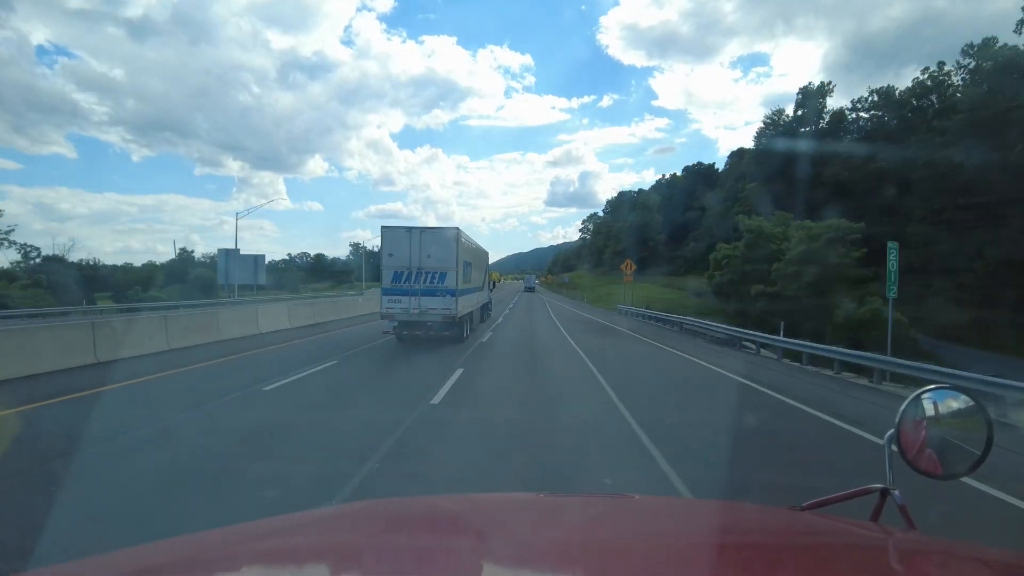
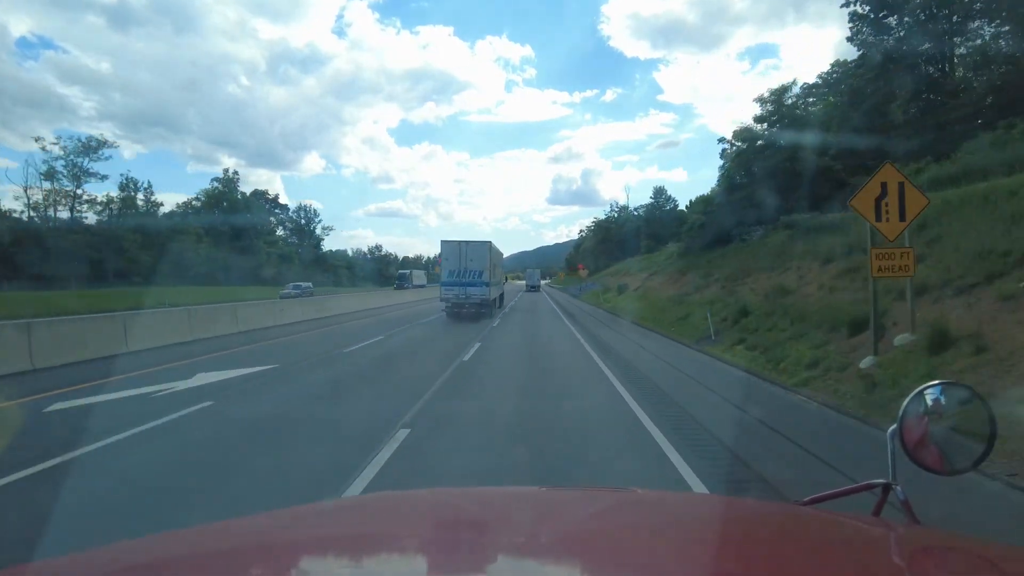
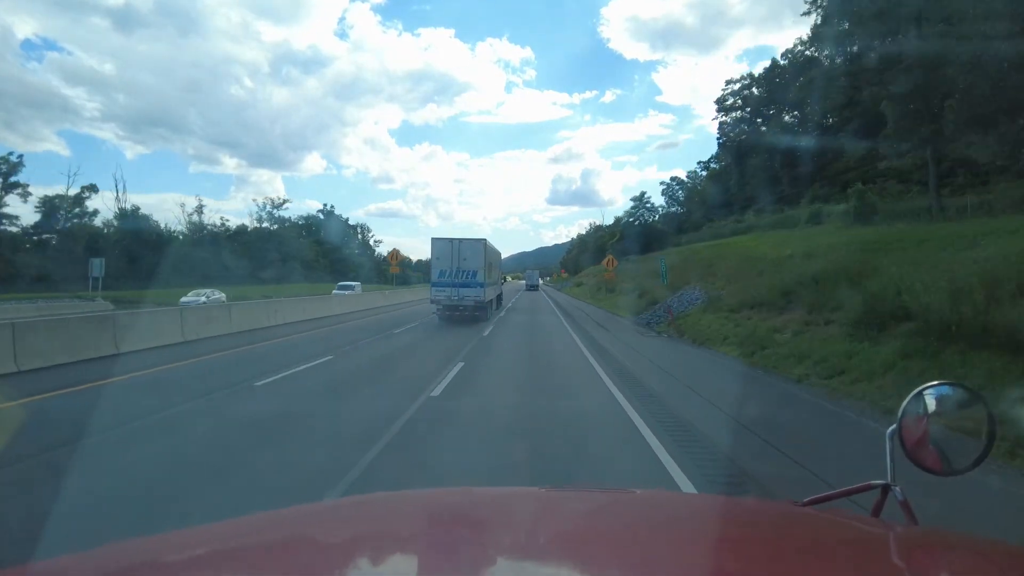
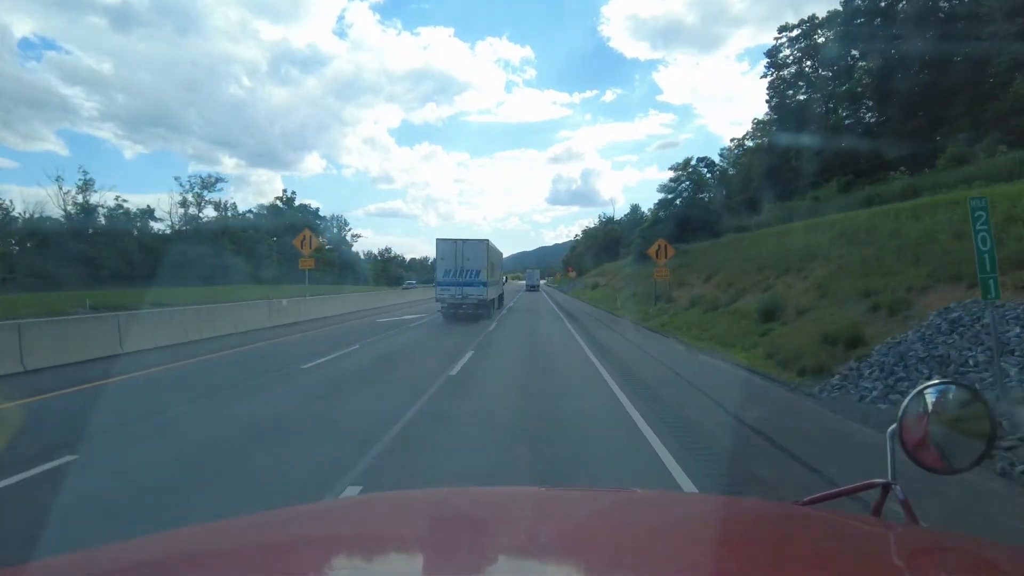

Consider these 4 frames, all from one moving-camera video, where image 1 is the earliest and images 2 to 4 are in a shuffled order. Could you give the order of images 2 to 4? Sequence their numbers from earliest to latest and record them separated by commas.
3, 4, 2
